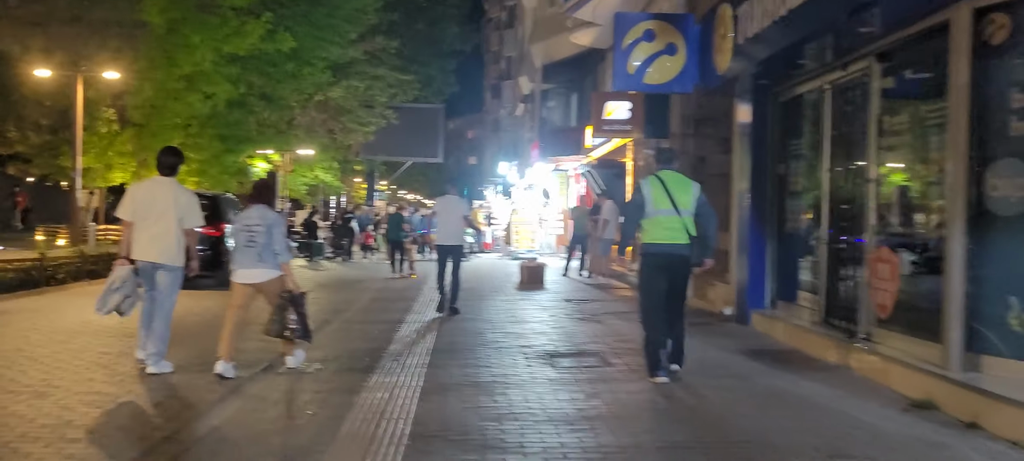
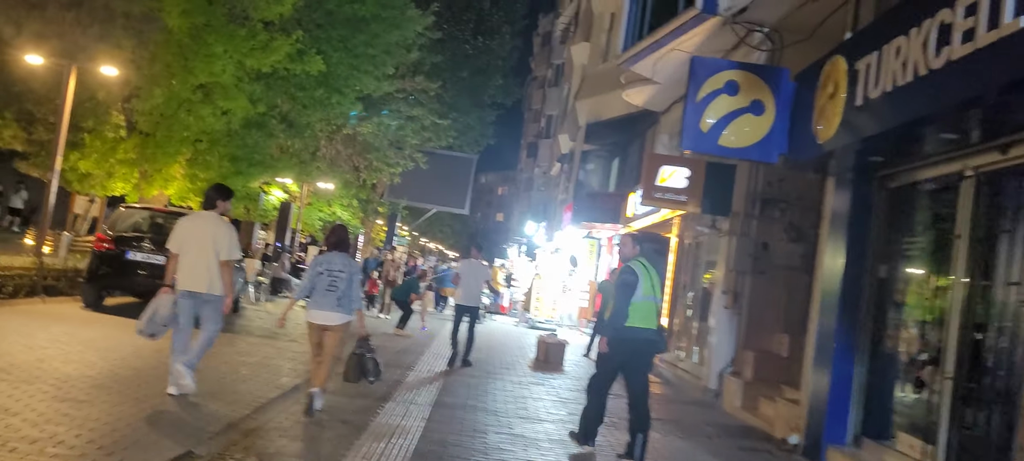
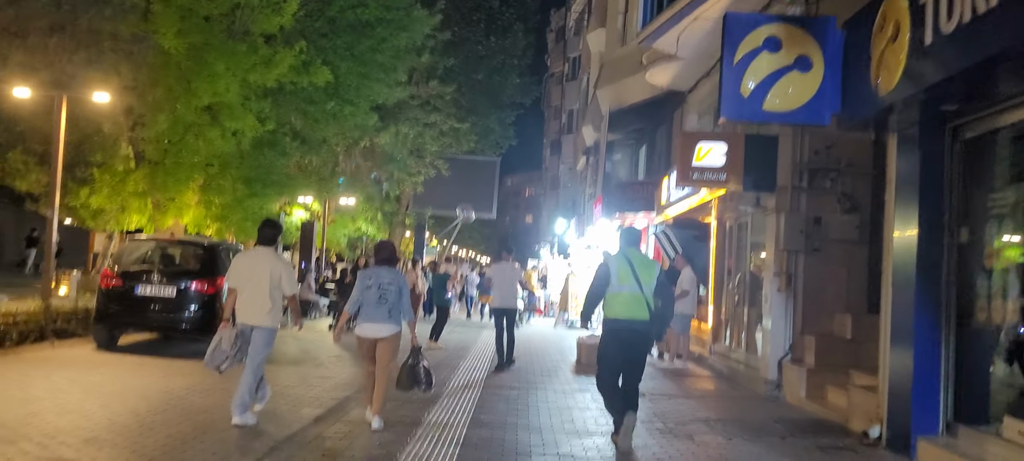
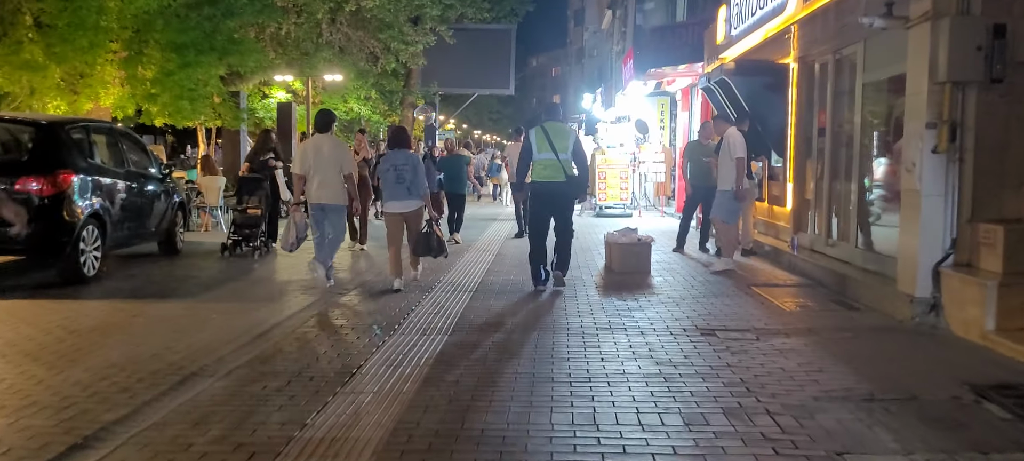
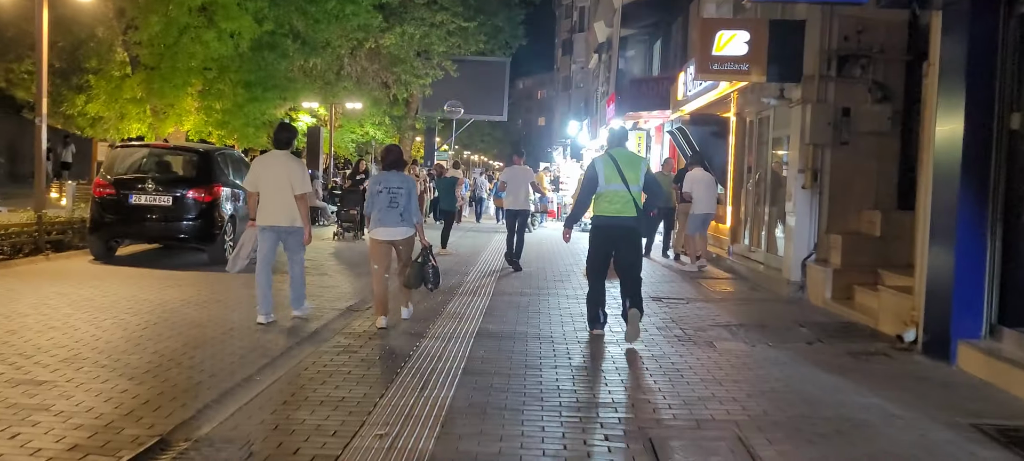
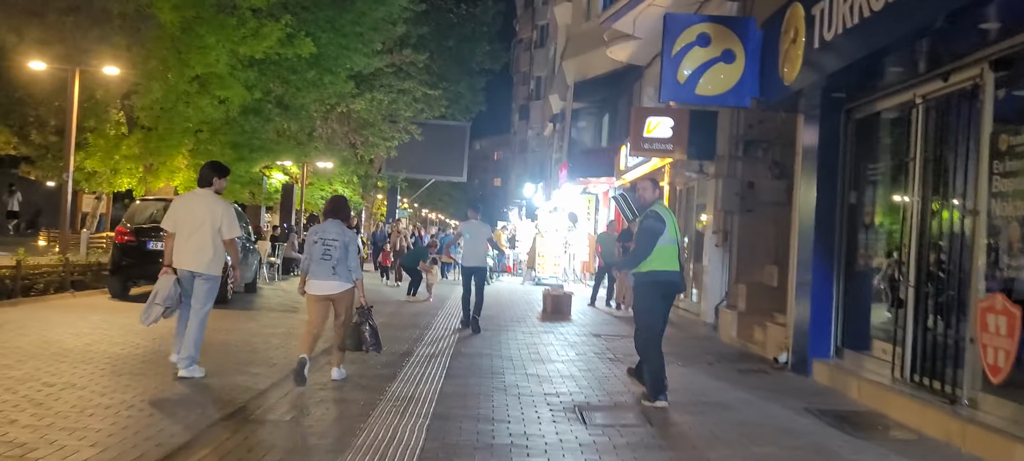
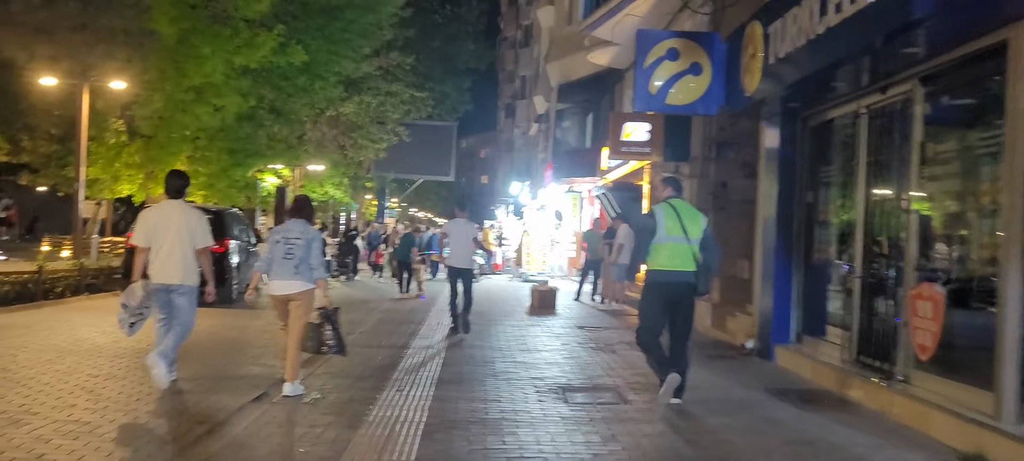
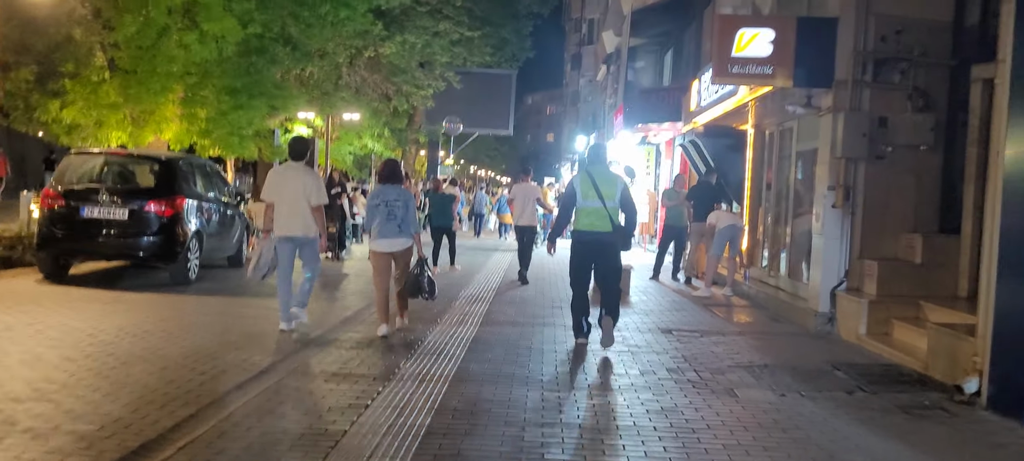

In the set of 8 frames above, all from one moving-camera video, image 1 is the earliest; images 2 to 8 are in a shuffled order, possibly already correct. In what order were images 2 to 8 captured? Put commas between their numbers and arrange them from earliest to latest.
7, 6, 2, 3, 5, 8, 4
